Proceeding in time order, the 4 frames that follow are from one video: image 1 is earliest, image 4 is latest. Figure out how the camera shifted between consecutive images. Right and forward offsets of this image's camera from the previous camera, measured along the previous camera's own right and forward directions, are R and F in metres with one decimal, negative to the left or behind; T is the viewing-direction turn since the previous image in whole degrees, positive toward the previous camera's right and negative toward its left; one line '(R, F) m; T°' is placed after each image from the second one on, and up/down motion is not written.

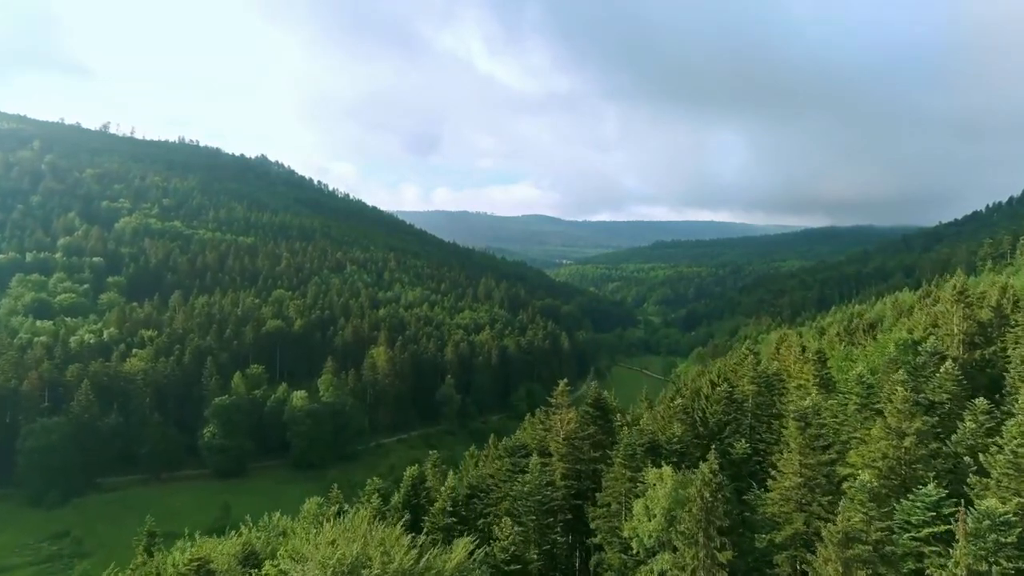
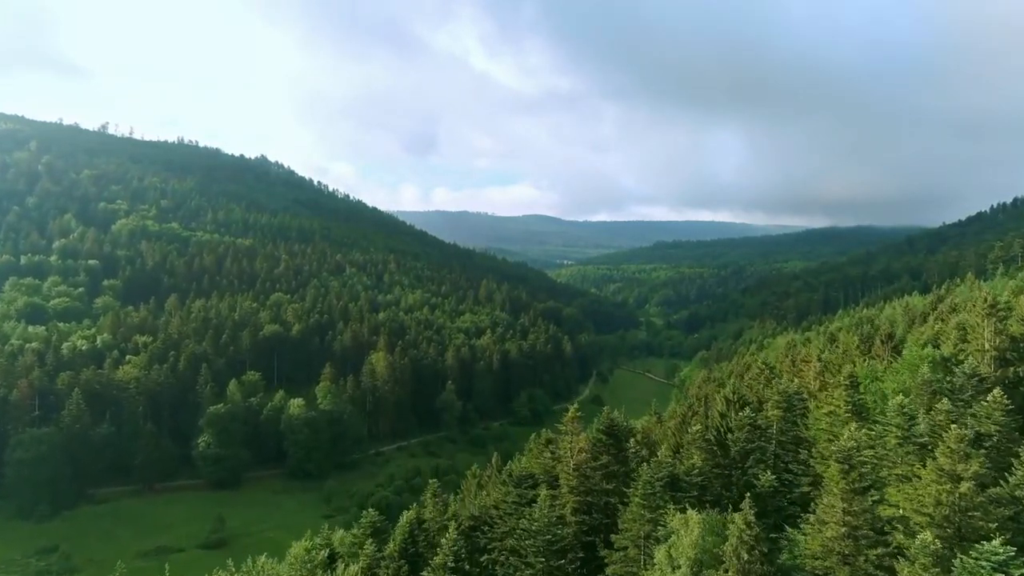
(-0.2, +2.0) m; 0°
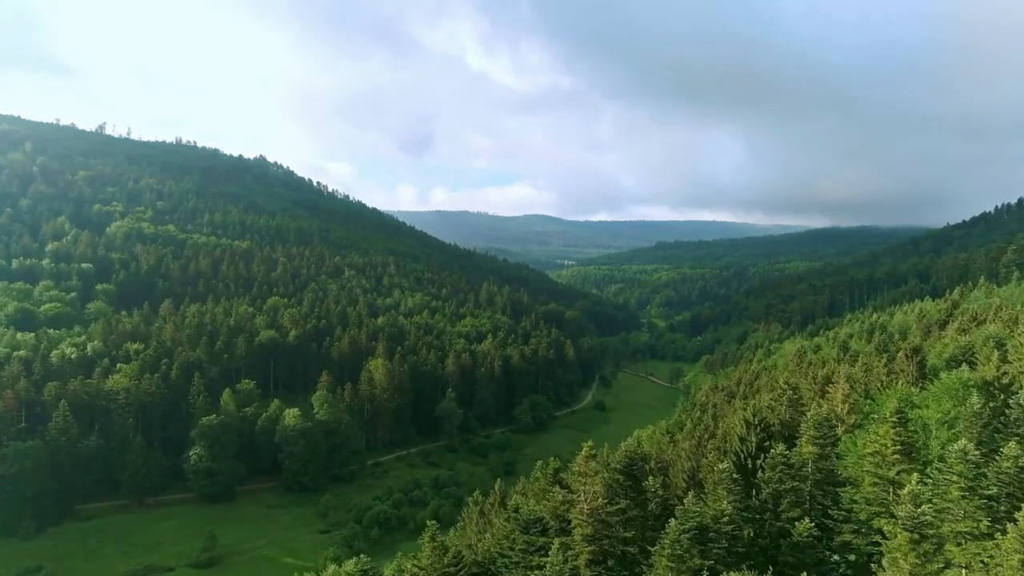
(-0.2, +2.5) m; 0°
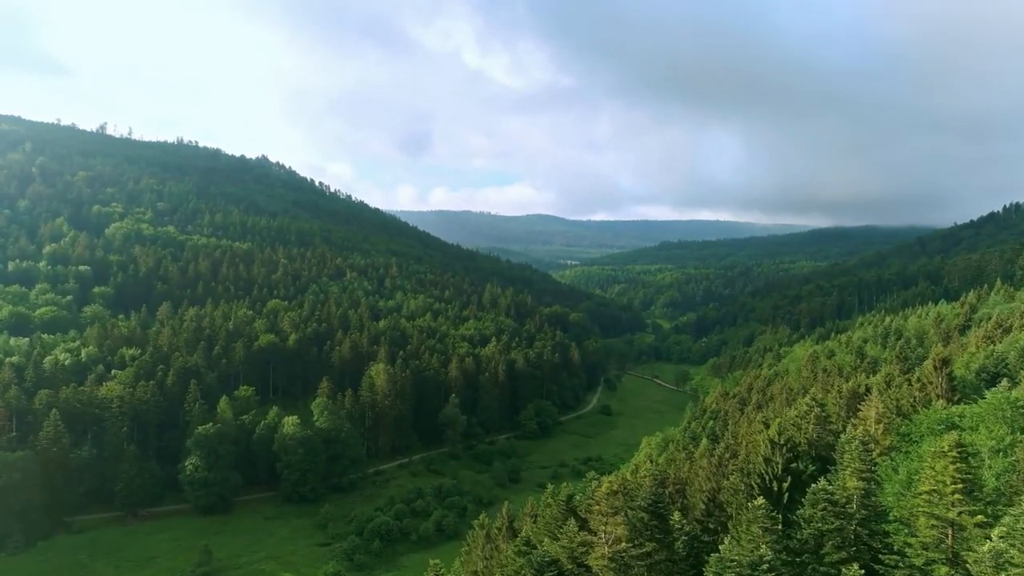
(-0.3, +2.3) m; 0°
